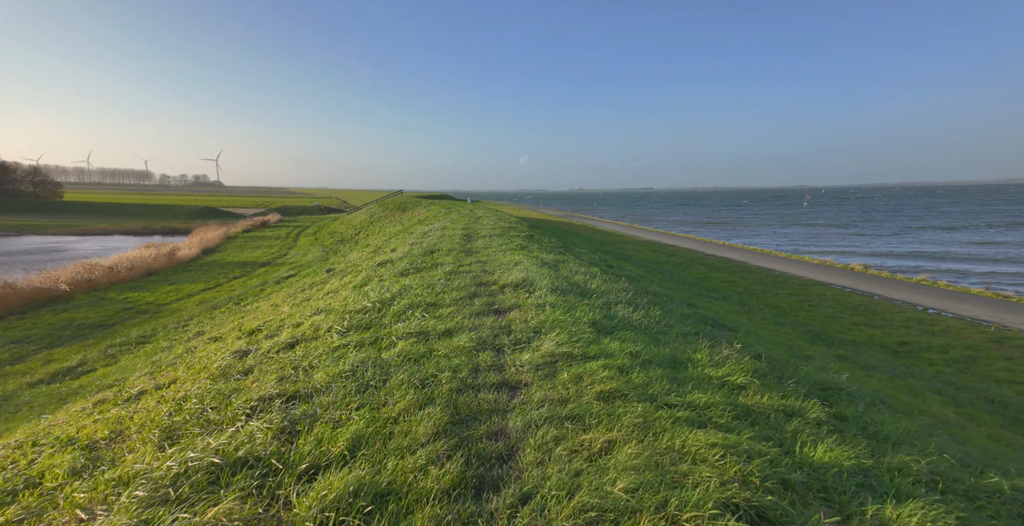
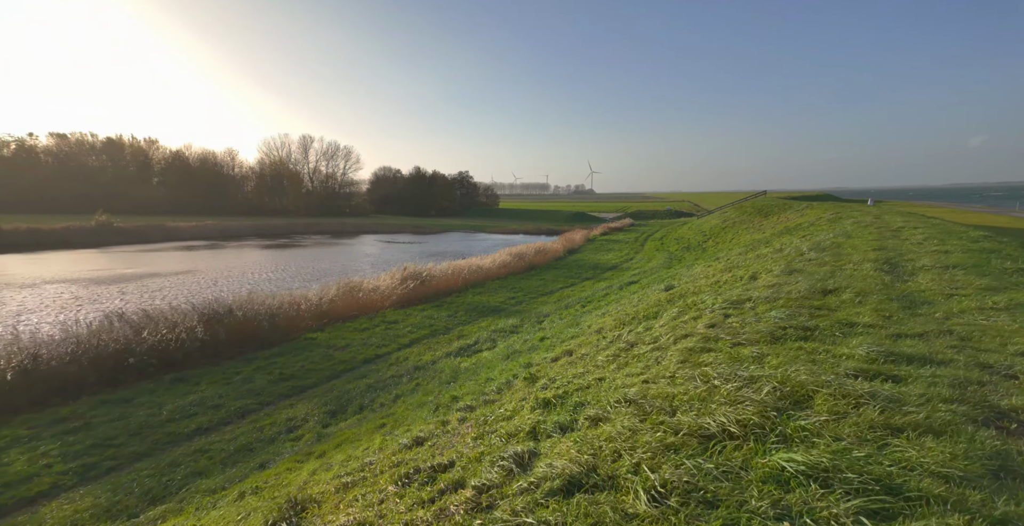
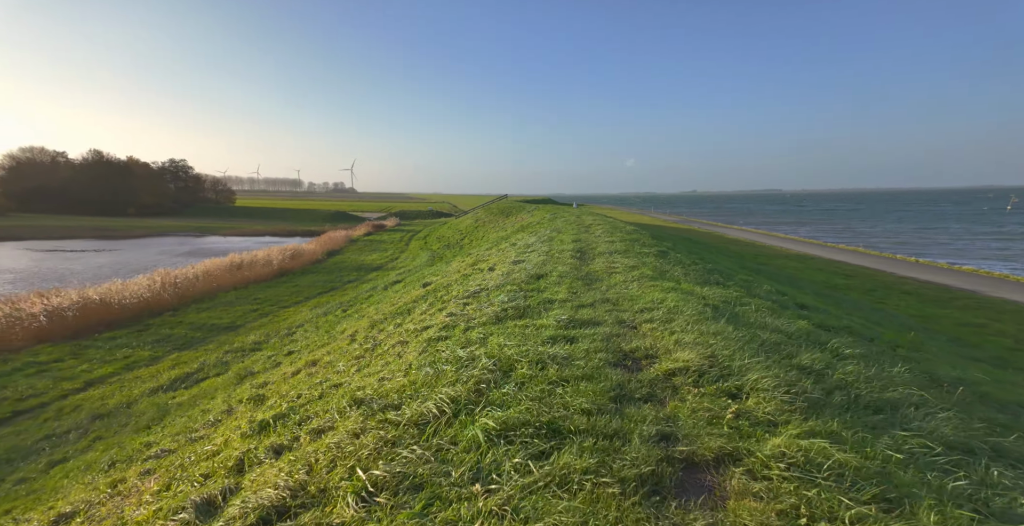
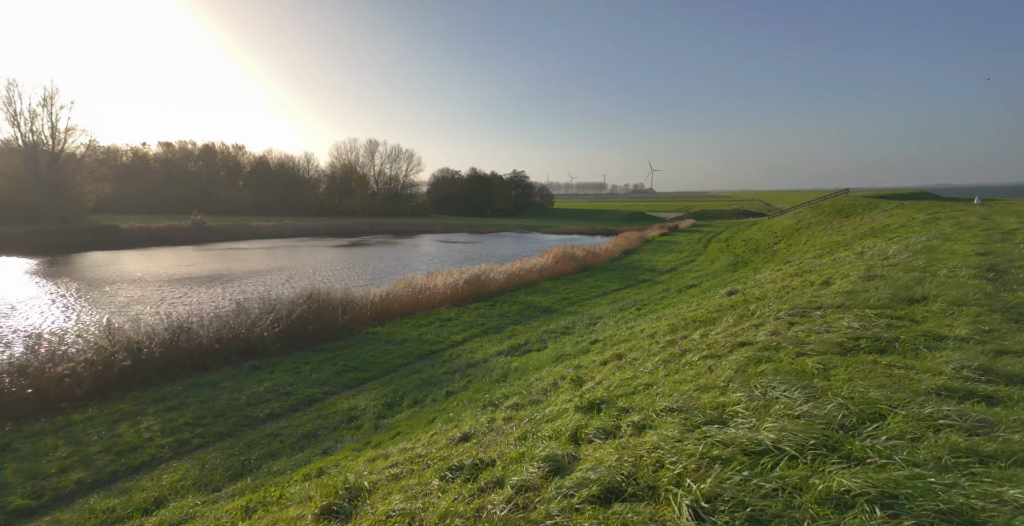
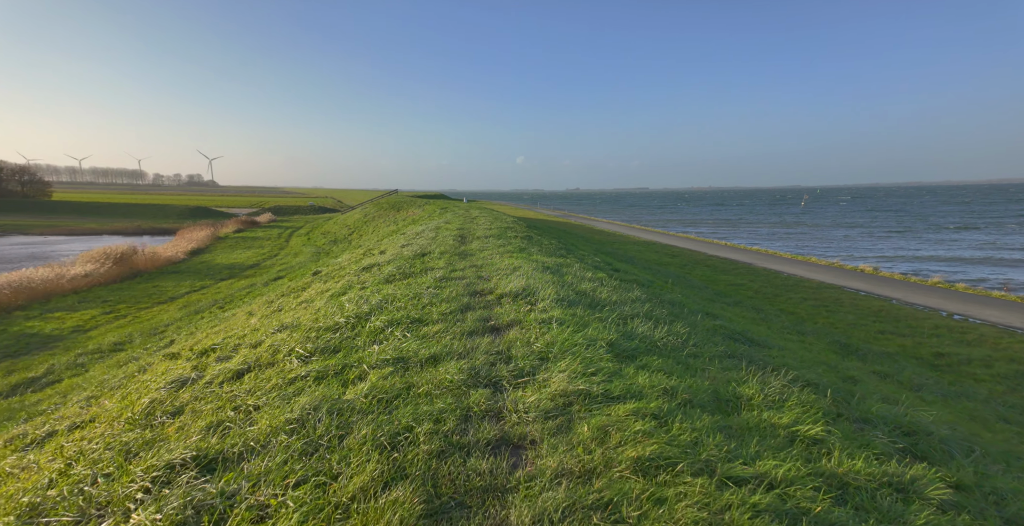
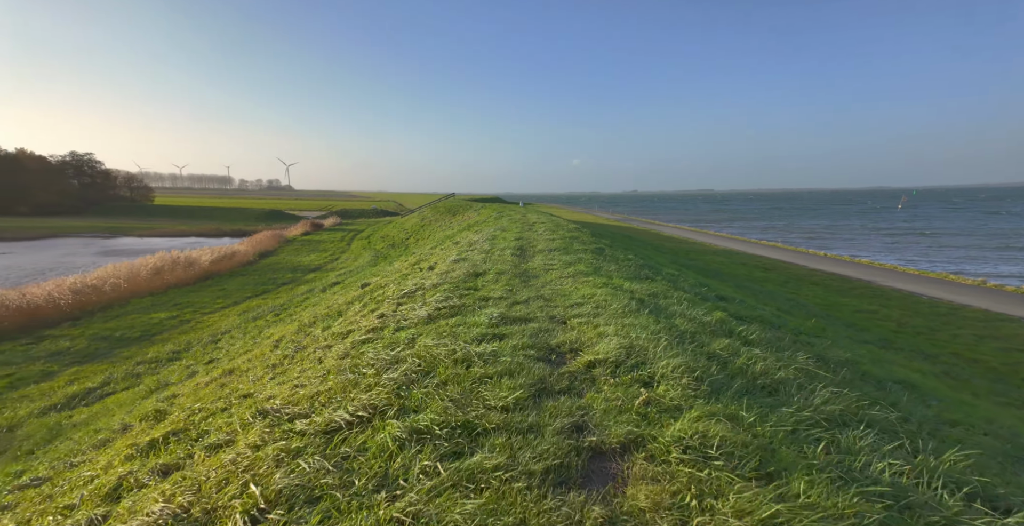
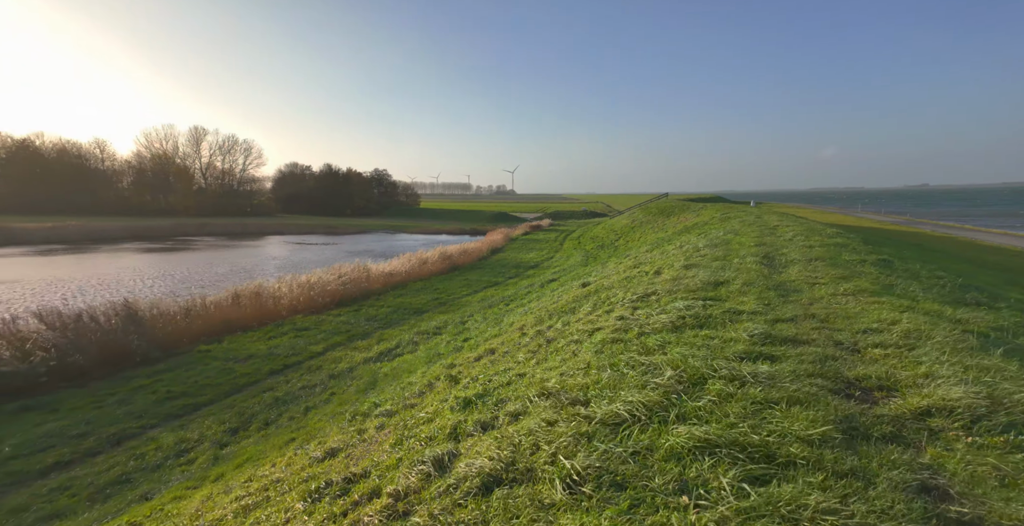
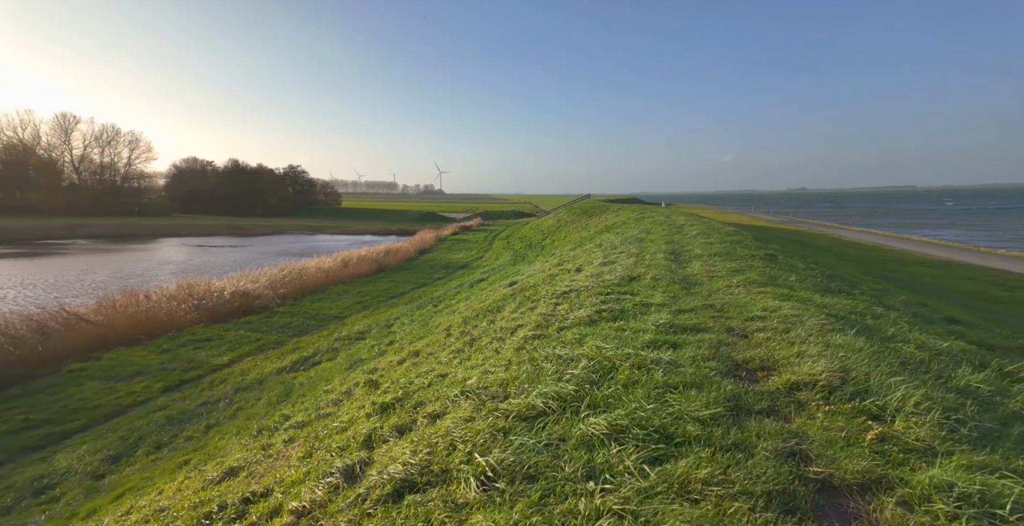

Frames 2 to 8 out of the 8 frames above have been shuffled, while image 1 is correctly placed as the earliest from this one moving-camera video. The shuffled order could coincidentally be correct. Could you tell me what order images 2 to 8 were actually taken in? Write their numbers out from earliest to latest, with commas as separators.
5, 6, 3, 8, 7, 2, 4
